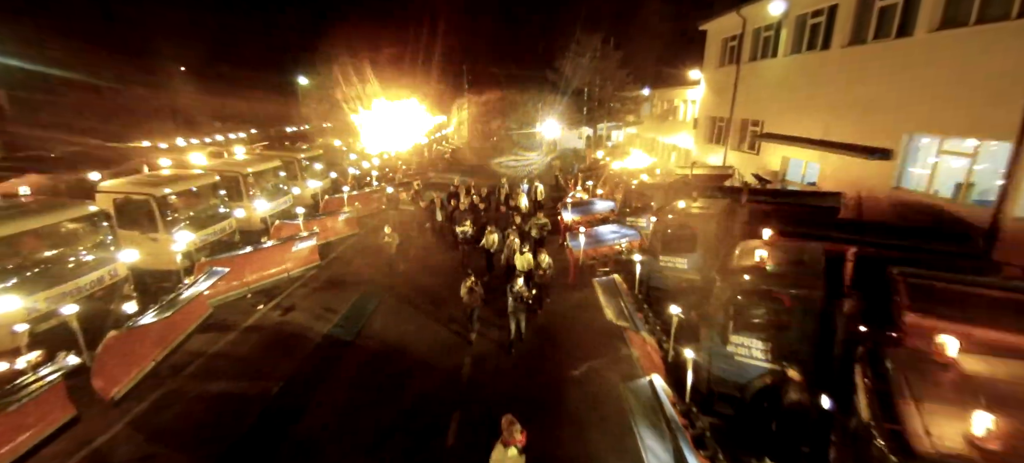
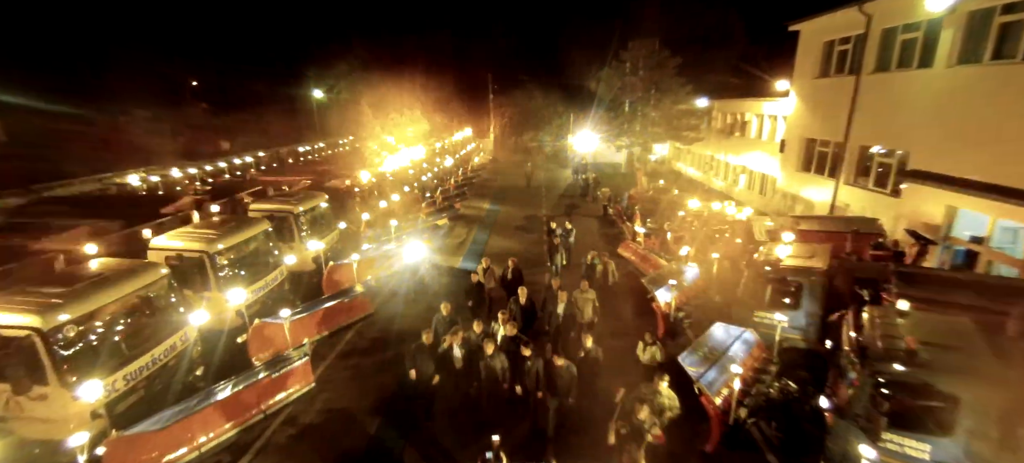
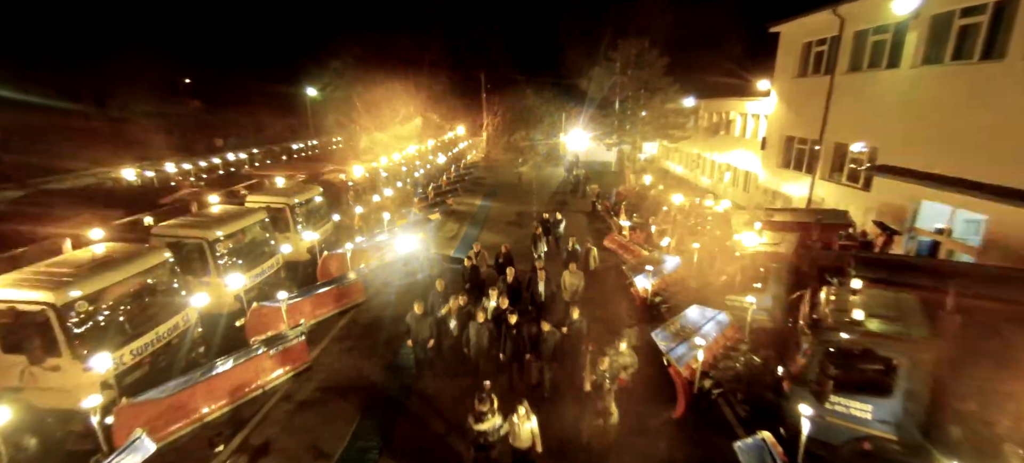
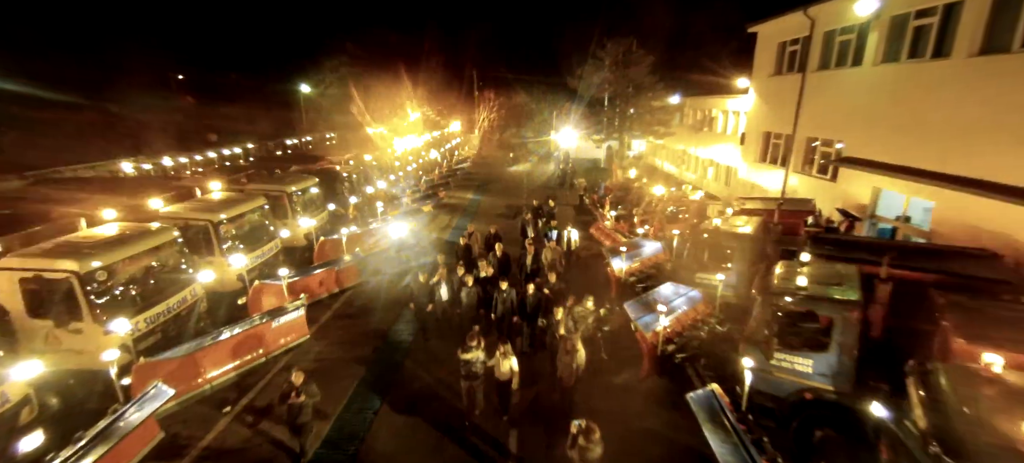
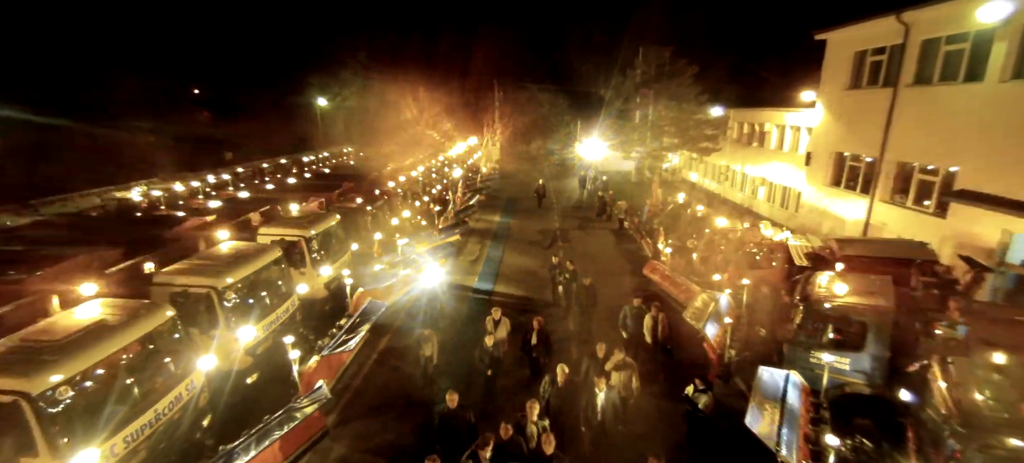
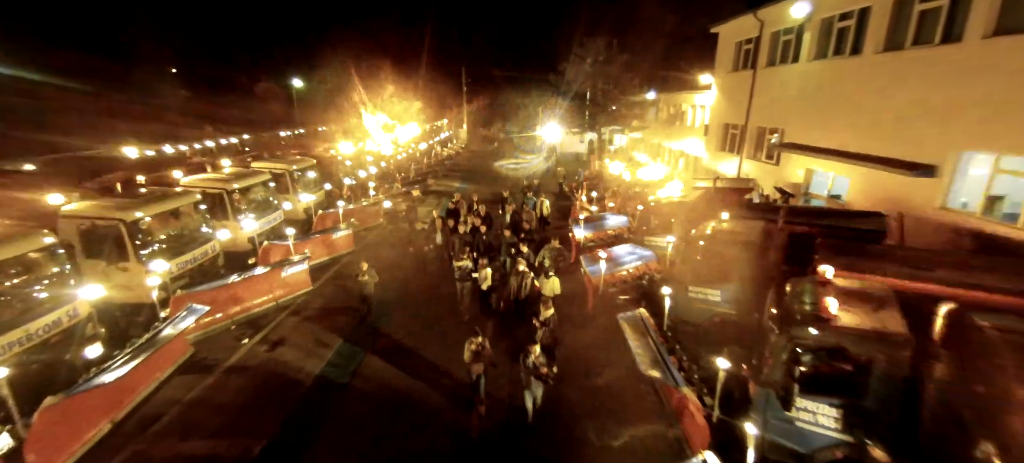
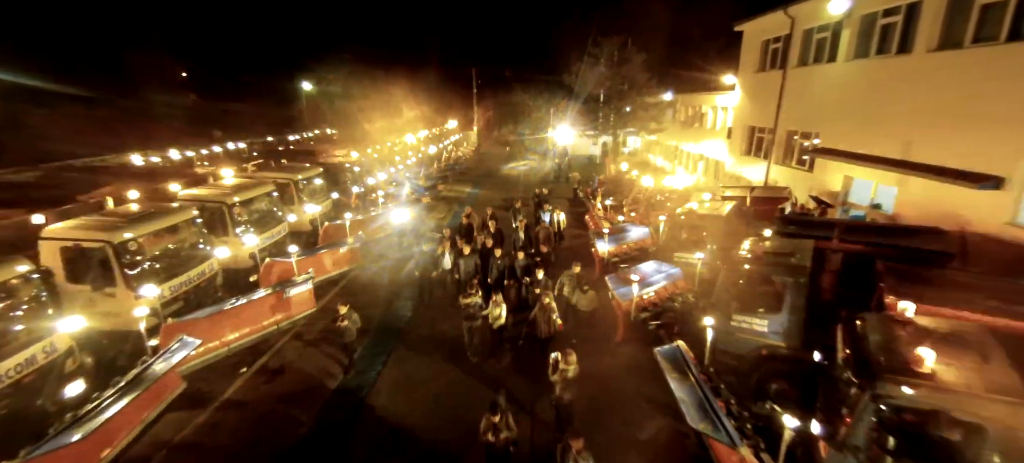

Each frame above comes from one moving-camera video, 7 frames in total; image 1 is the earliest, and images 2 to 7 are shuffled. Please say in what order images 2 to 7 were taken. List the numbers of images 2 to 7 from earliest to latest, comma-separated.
6, 7, 4, 3, 2, 5
